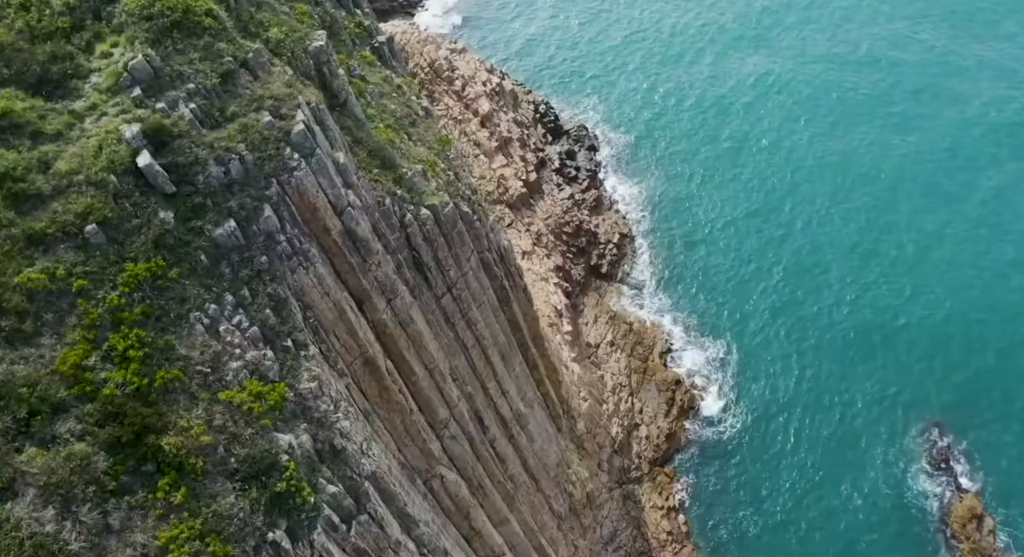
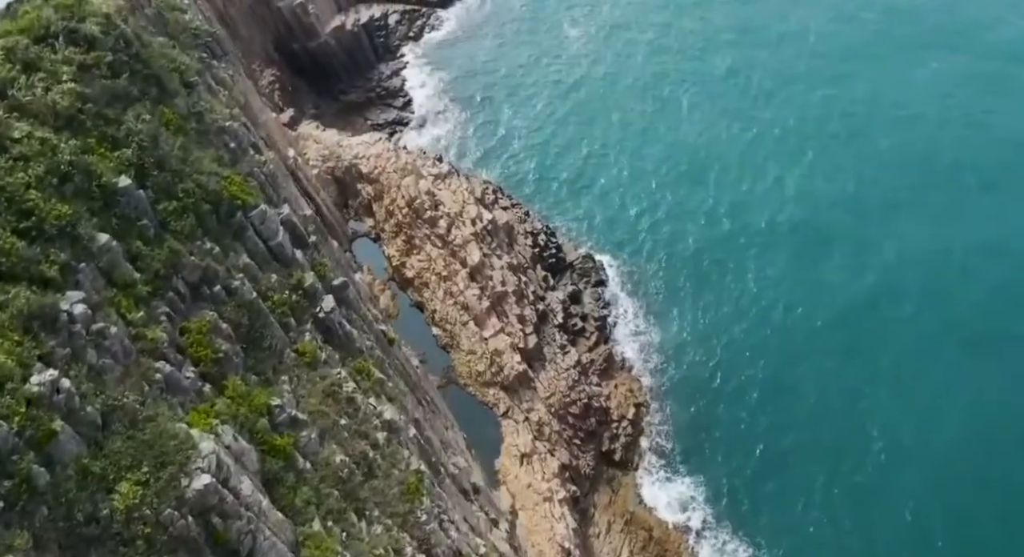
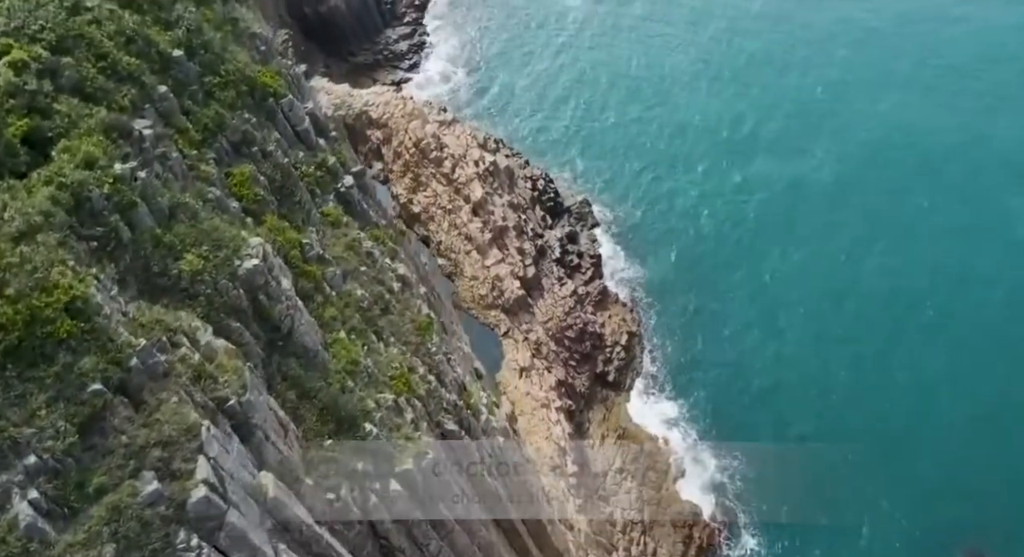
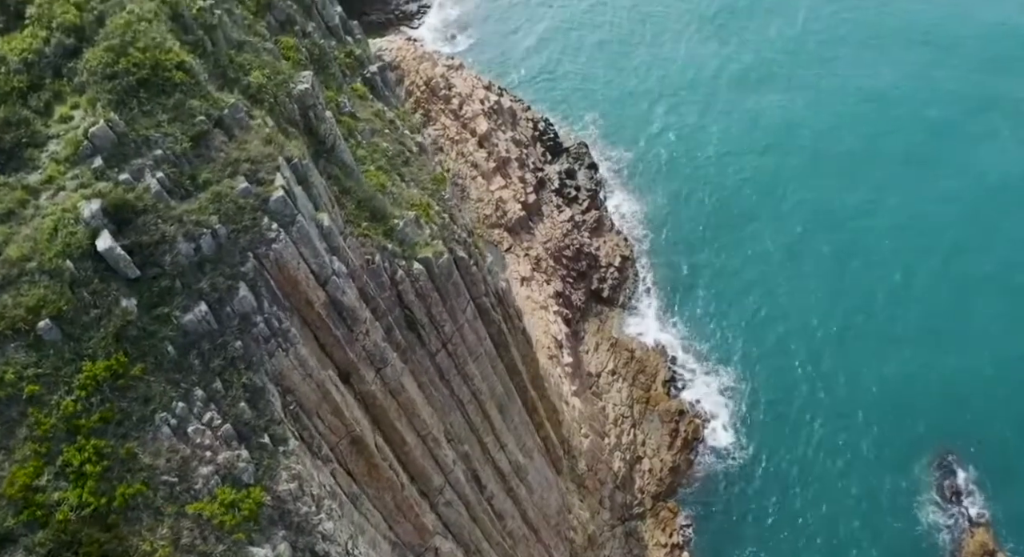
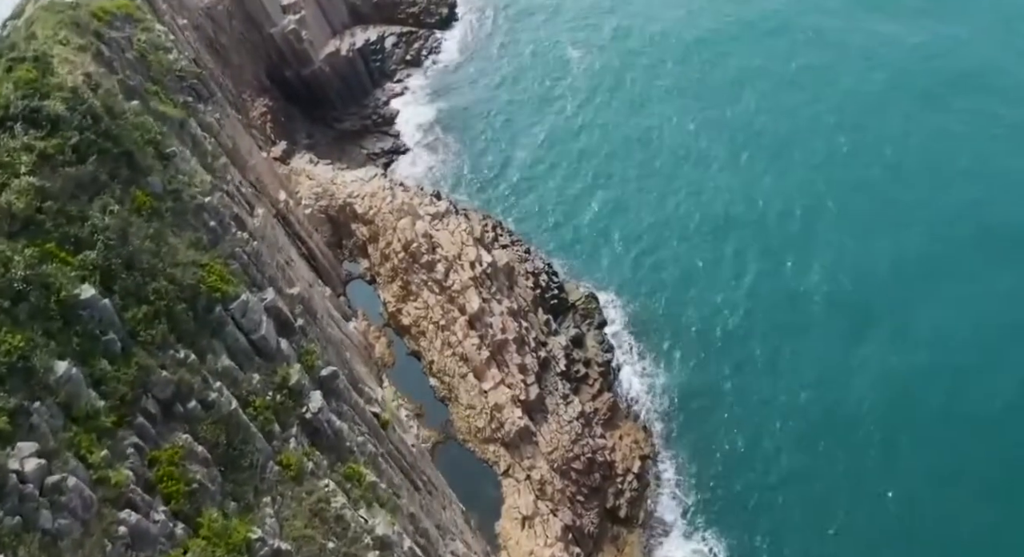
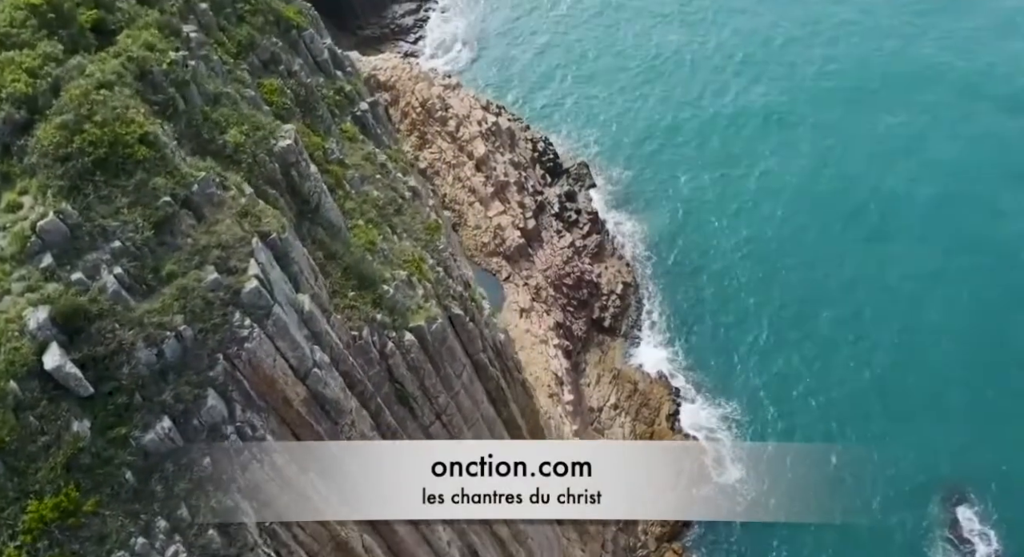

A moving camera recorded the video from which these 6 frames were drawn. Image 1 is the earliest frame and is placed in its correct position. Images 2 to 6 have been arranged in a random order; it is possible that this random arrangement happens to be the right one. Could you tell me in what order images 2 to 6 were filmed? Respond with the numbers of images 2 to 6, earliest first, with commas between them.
4, 6, 3, 2, 5
